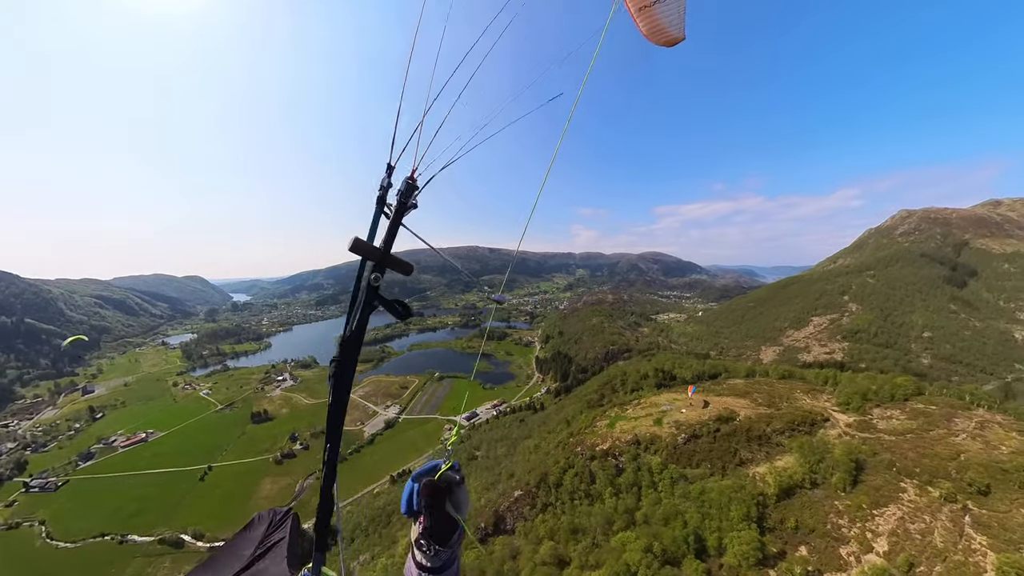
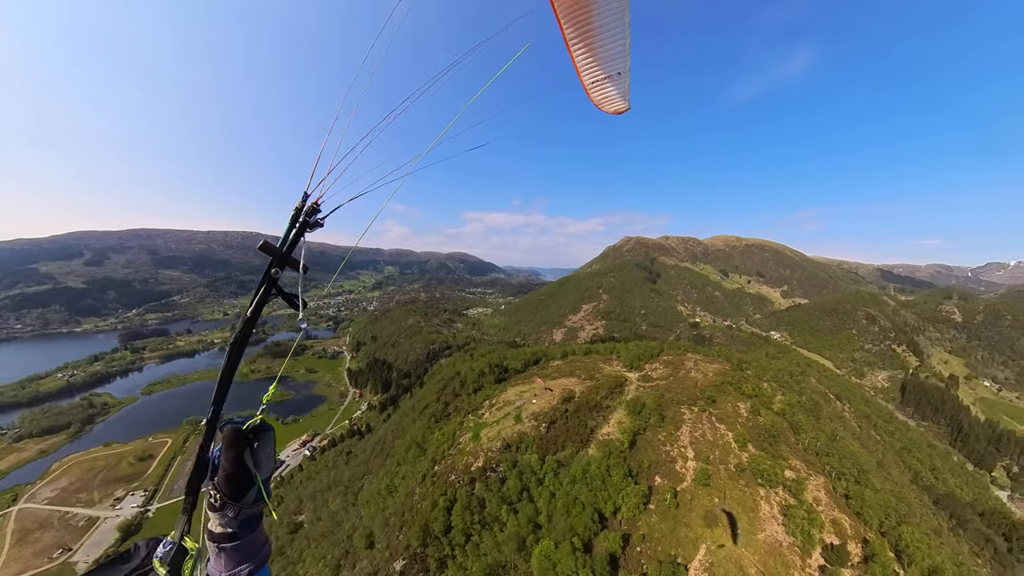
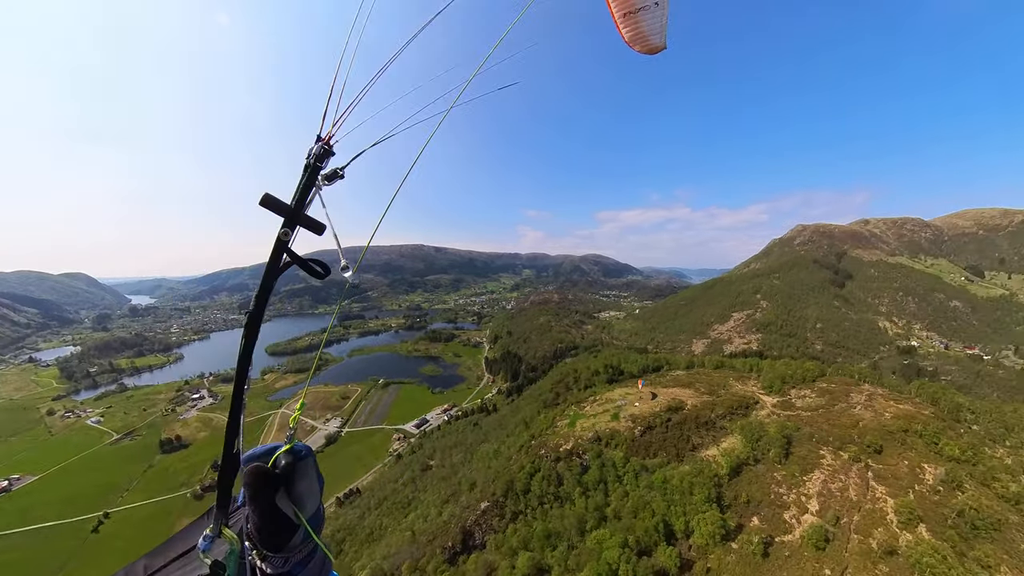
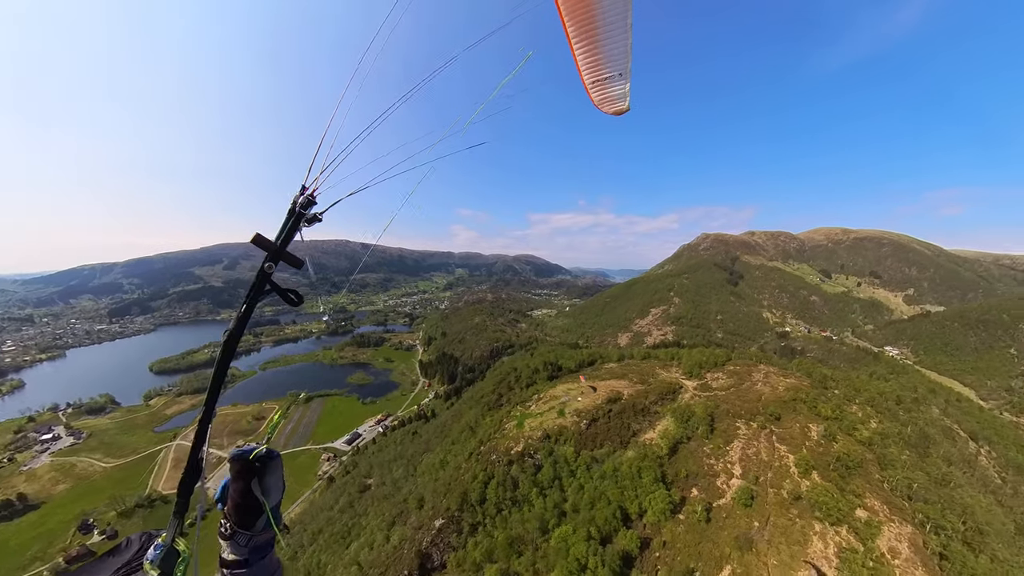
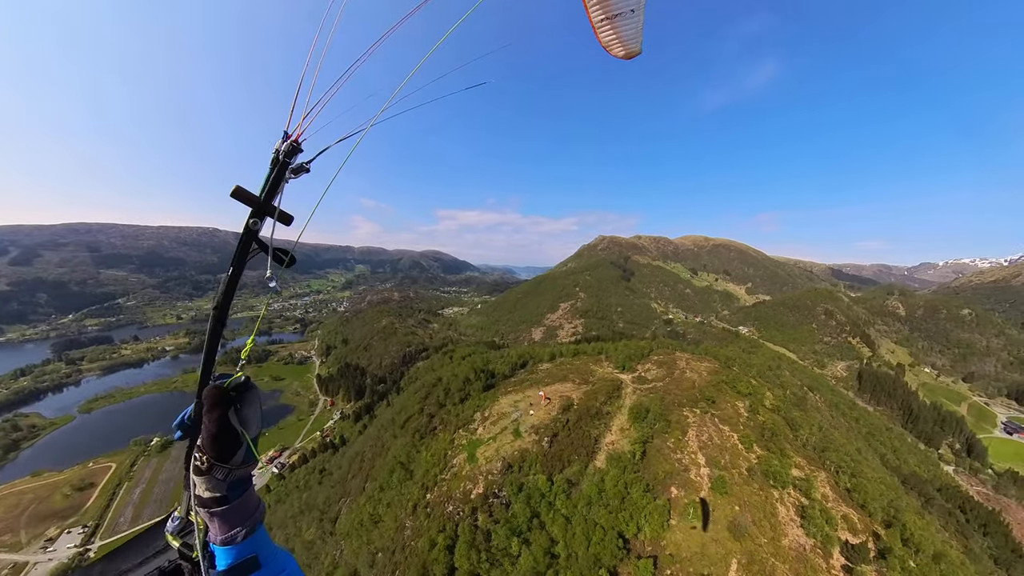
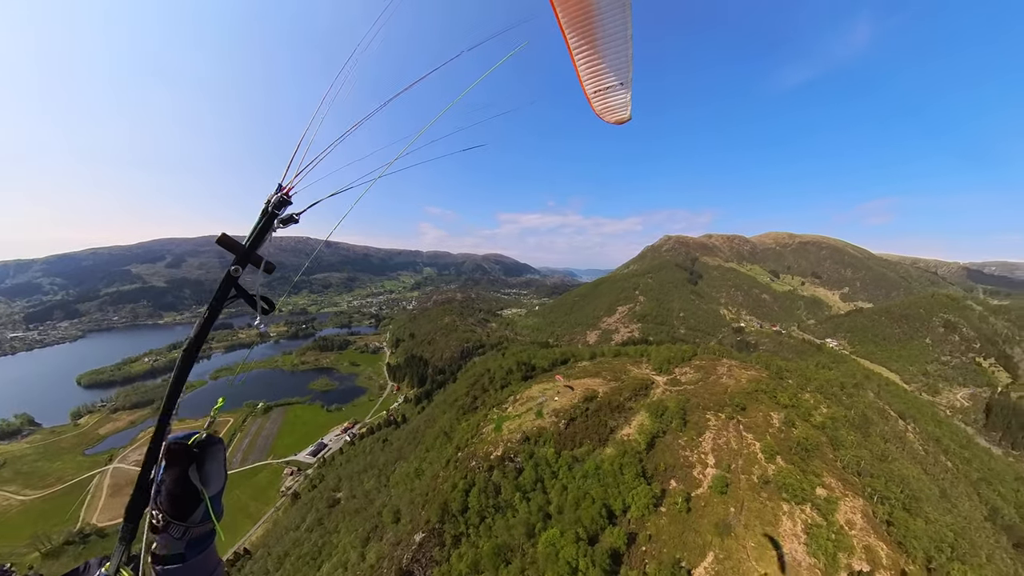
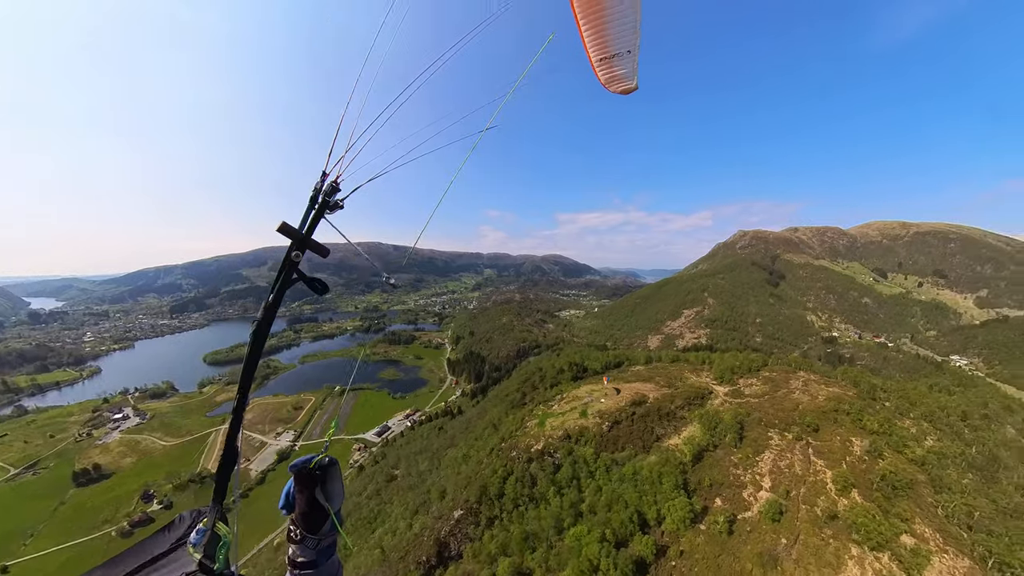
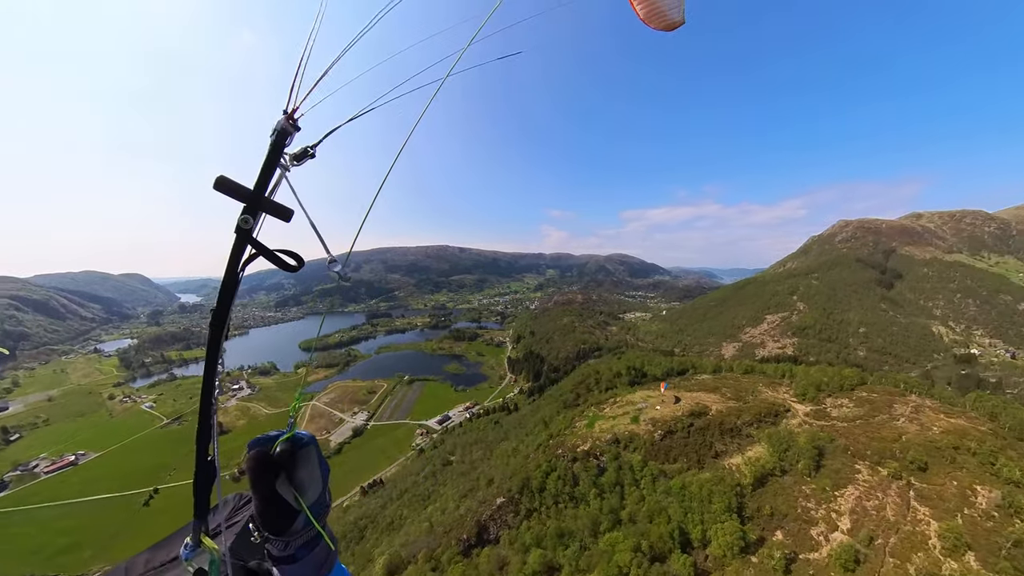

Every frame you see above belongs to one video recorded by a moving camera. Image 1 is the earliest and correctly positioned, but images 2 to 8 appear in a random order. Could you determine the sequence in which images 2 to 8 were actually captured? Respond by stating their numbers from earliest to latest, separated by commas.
8, 3, 7, 4, 6, 2, 5
